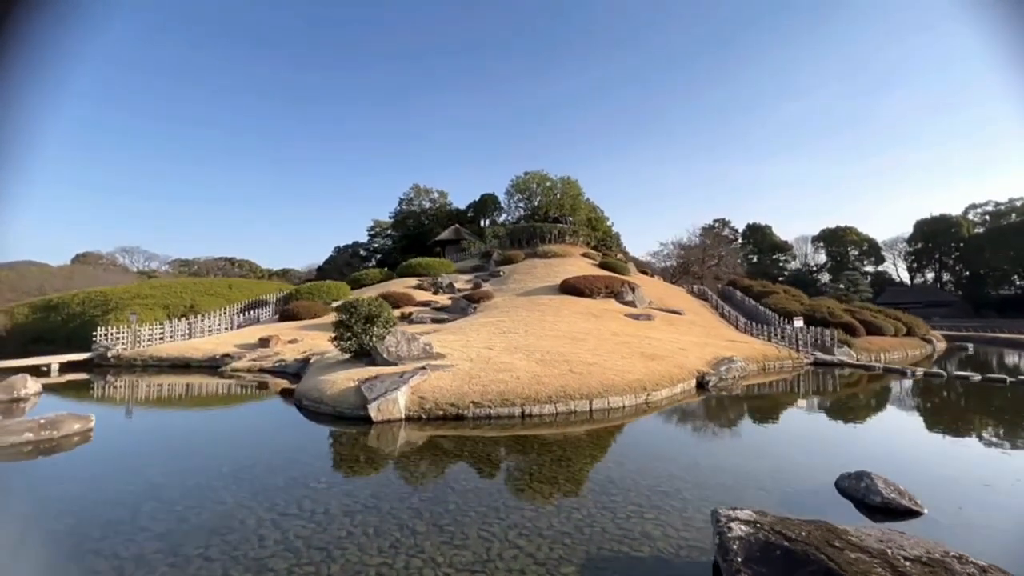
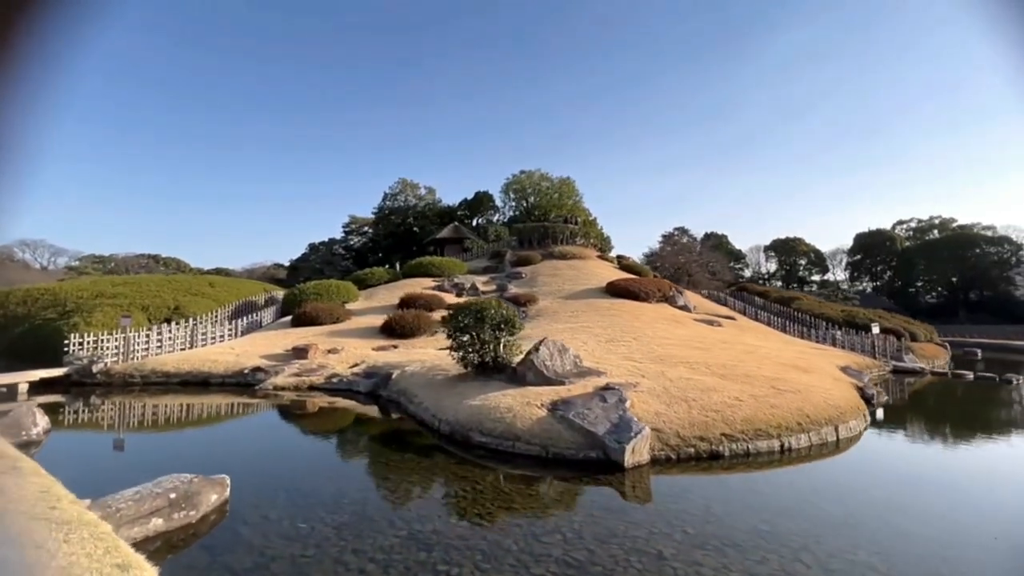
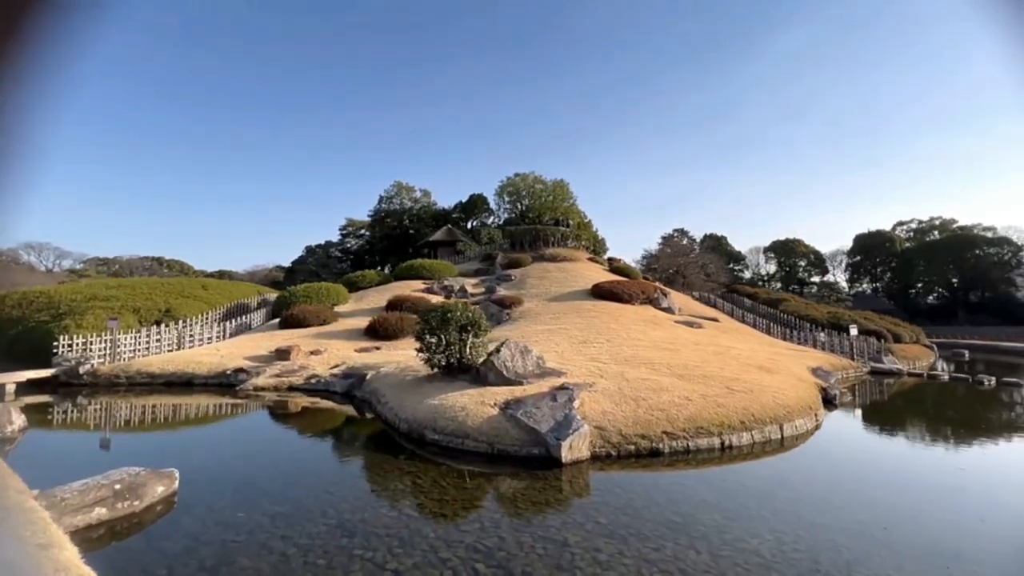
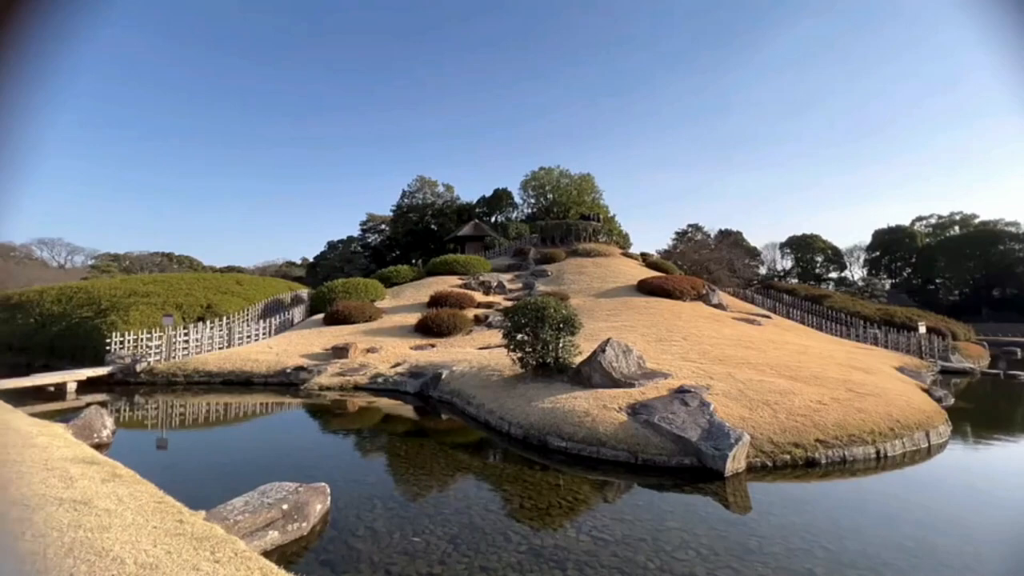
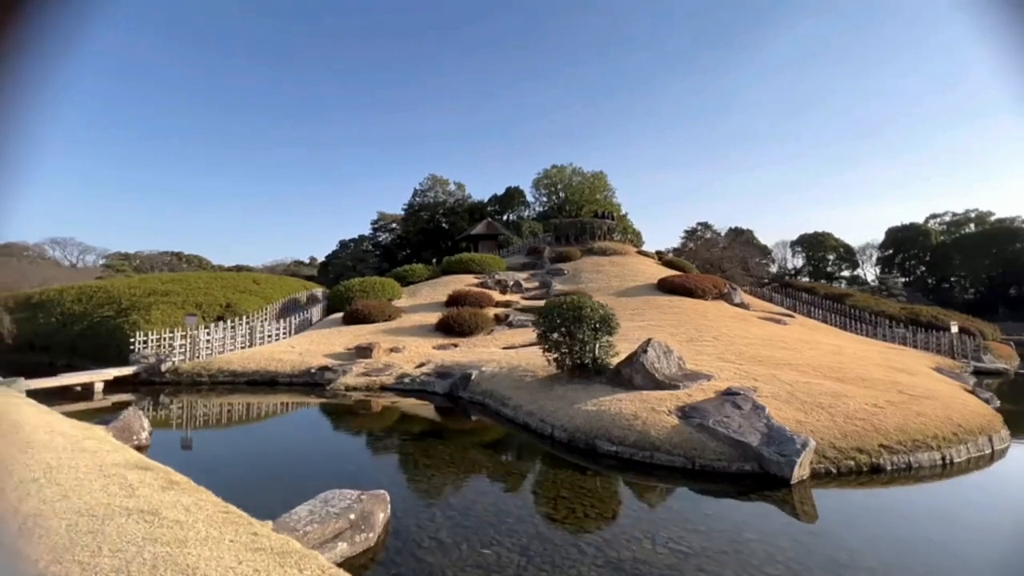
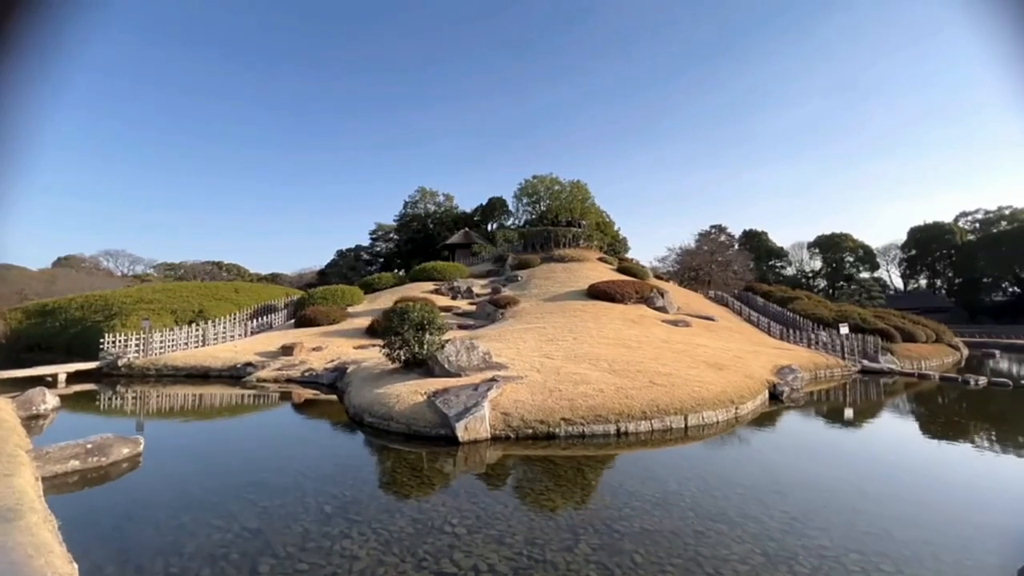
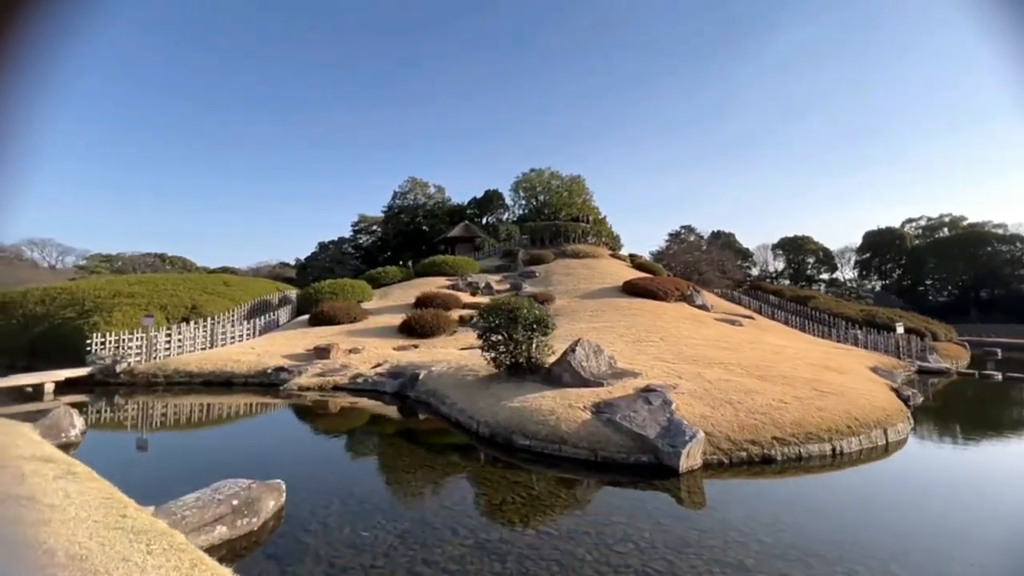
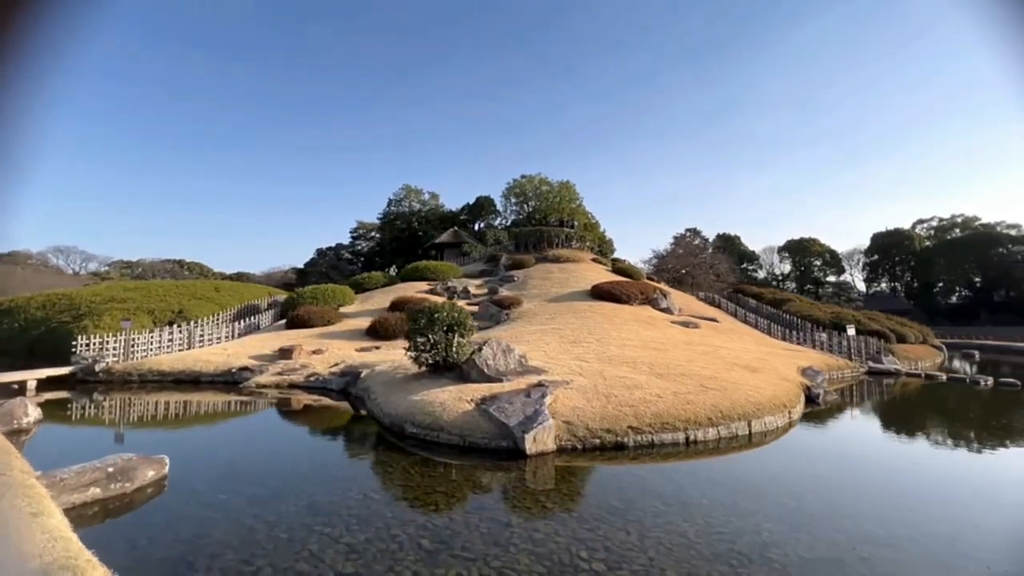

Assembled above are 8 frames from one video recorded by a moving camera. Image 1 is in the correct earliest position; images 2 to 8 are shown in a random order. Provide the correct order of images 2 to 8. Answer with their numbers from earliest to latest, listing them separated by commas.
6, 8, 3, 2, 7, 4, 5
